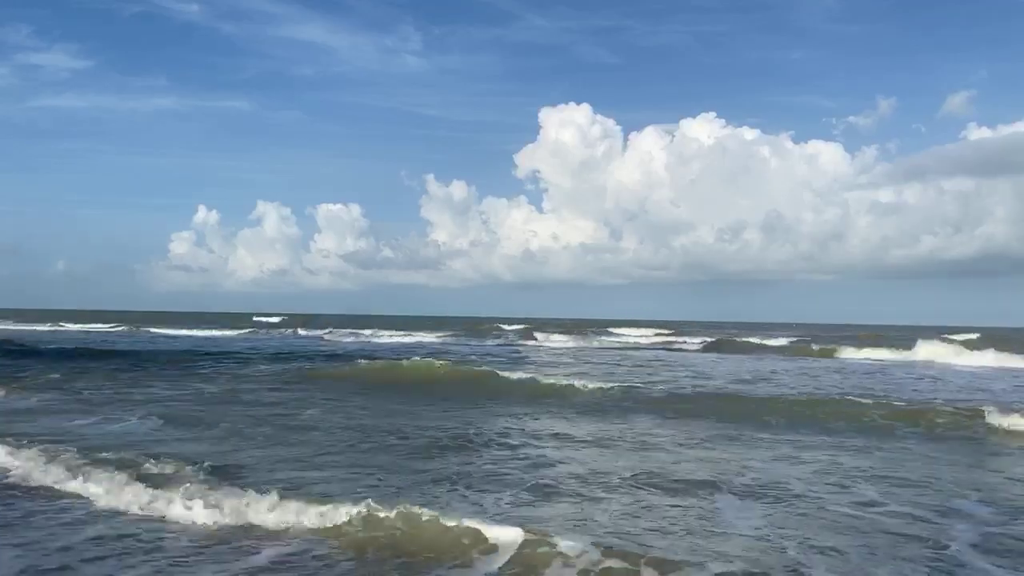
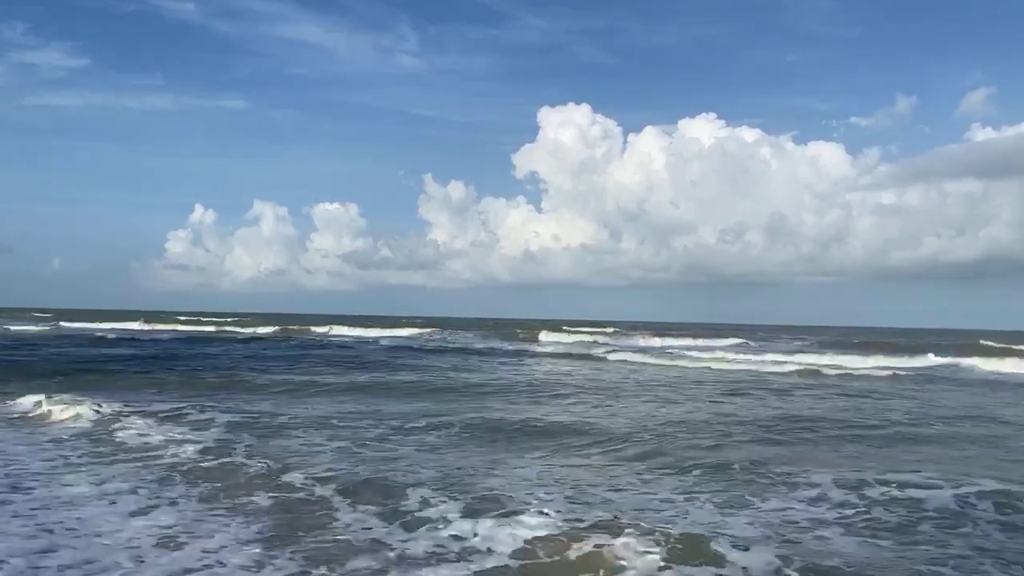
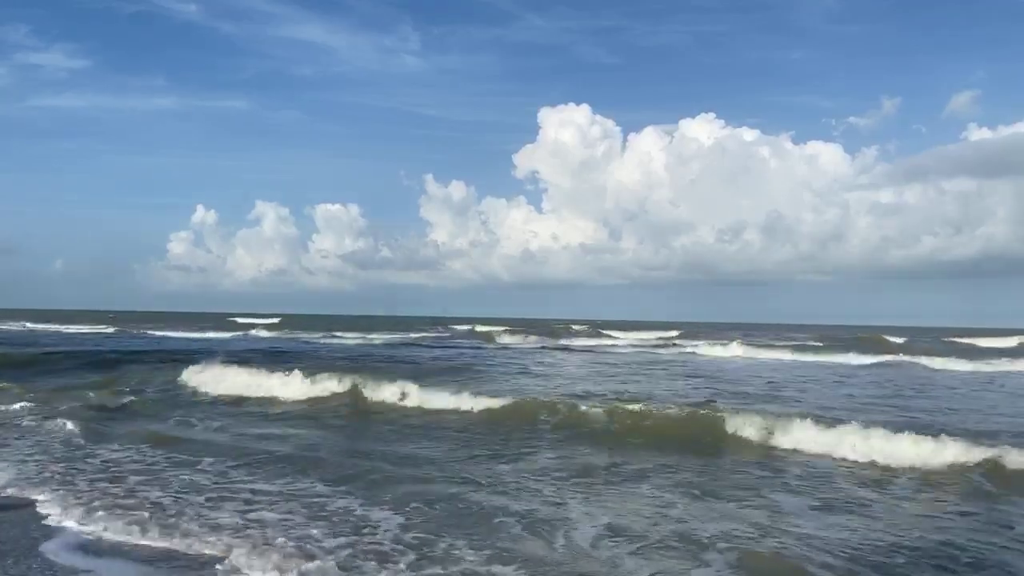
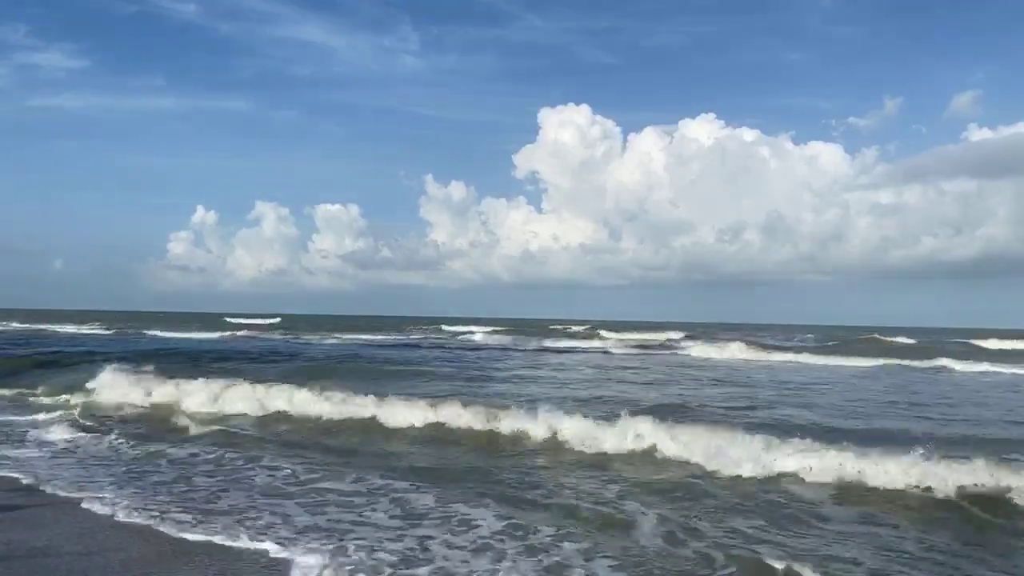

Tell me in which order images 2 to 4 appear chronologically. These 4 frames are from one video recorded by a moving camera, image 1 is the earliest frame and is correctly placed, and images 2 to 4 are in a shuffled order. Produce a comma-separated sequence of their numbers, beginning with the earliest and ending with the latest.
3, 4, 2
